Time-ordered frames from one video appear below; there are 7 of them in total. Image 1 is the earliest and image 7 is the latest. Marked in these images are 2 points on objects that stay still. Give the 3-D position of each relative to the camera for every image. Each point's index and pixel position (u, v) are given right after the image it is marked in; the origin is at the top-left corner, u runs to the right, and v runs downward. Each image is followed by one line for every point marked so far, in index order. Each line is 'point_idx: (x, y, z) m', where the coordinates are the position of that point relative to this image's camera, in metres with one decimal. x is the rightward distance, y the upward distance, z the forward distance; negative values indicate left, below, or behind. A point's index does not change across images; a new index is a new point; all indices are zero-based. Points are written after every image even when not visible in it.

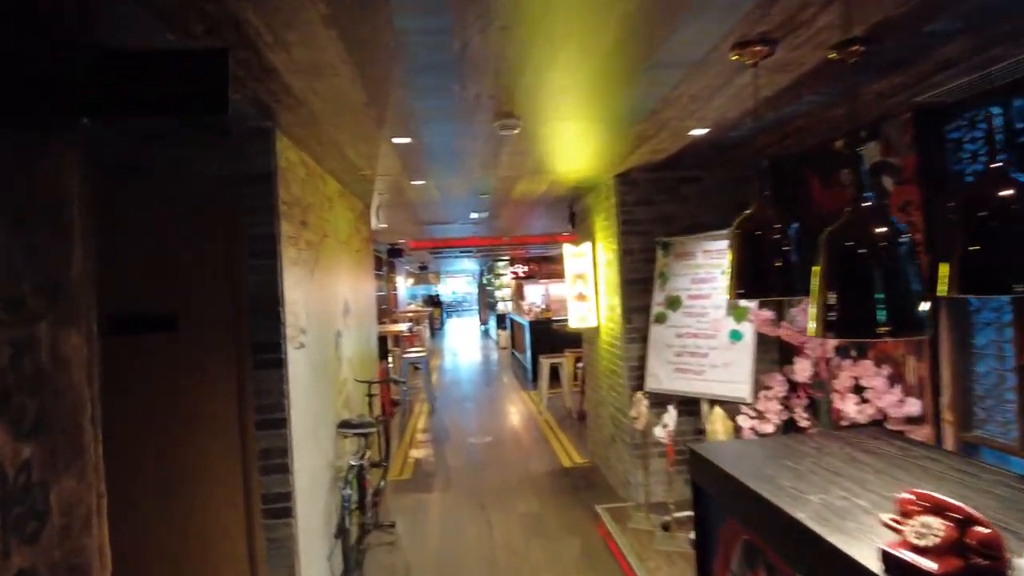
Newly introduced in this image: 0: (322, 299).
0: (-1.0, -0.1, +3.4) m
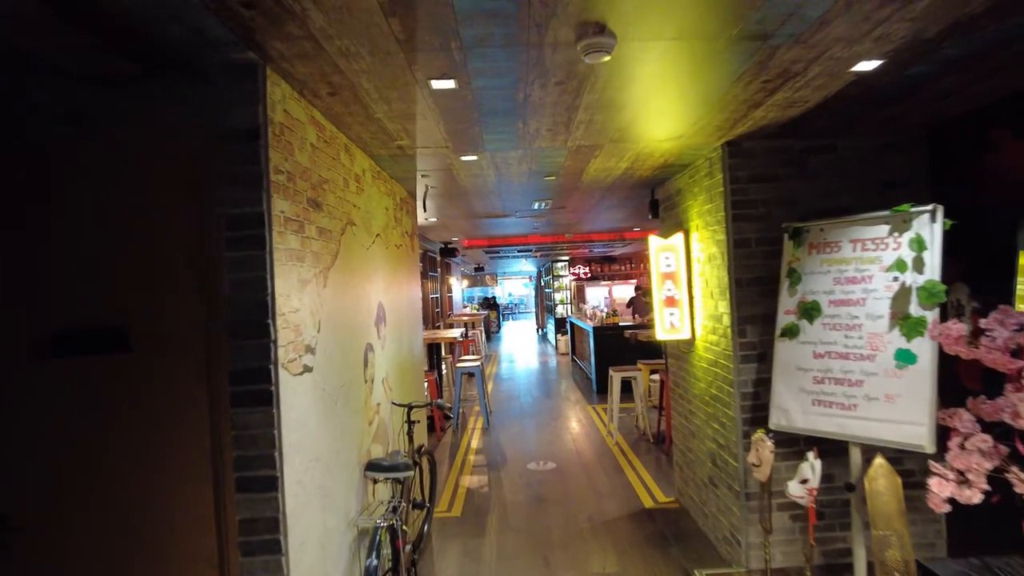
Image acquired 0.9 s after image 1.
0: (-0.7, -0.1, +2.6) m
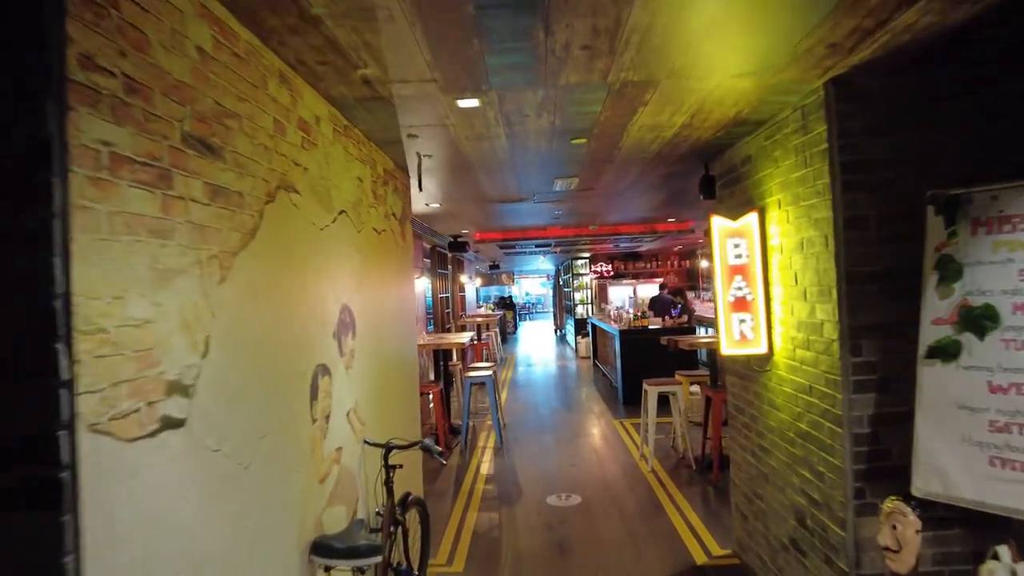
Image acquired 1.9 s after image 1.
0: (-0.6, -0.1, +1.7) m
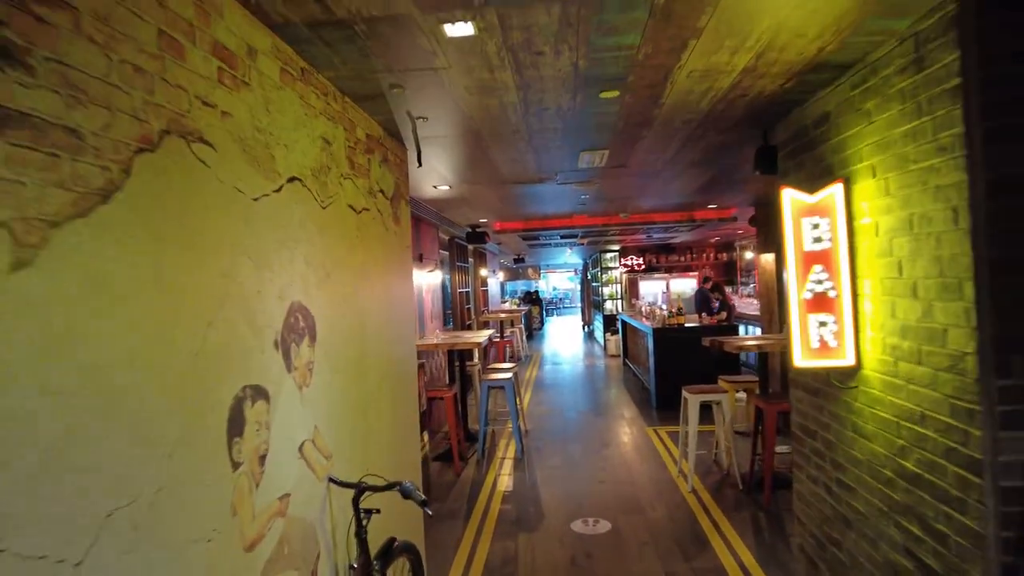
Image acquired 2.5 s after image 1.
0: (-0.6, -0.1, +1.1) m
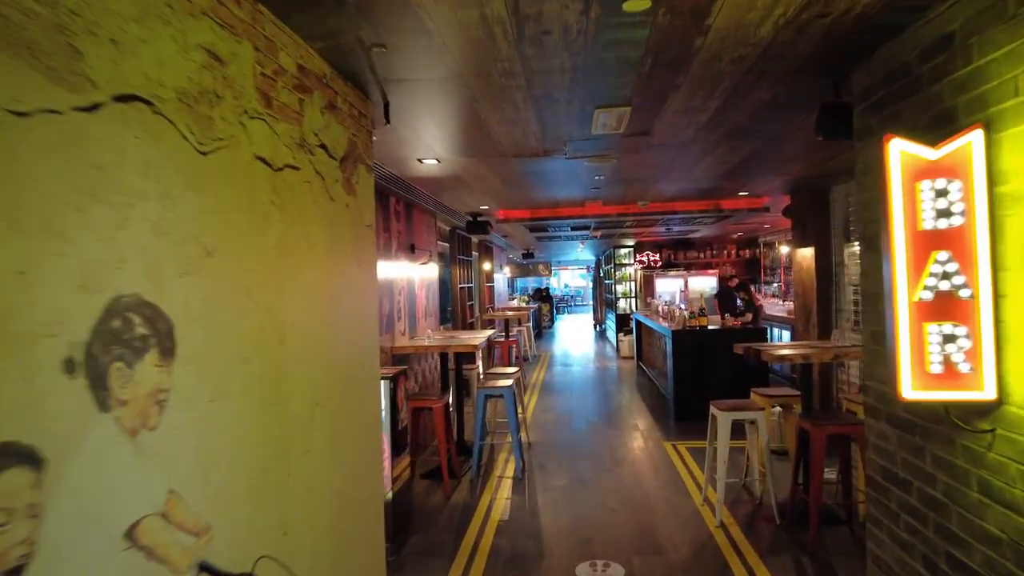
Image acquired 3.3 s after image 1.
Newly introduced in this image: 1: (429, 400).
0: (-0.7, 0.0, +0.5) m
1: (-0.6, -0.8, +4.8) m
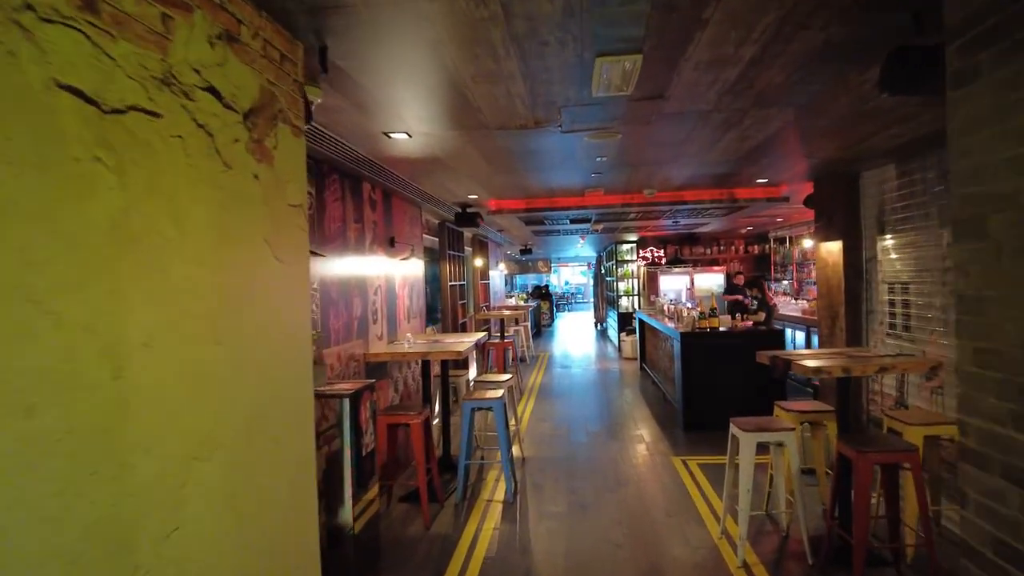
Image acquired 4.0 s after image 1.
0: (-0.8, 0.0, -0.1) m
1: (-0.7, -0.8, +4.2) m
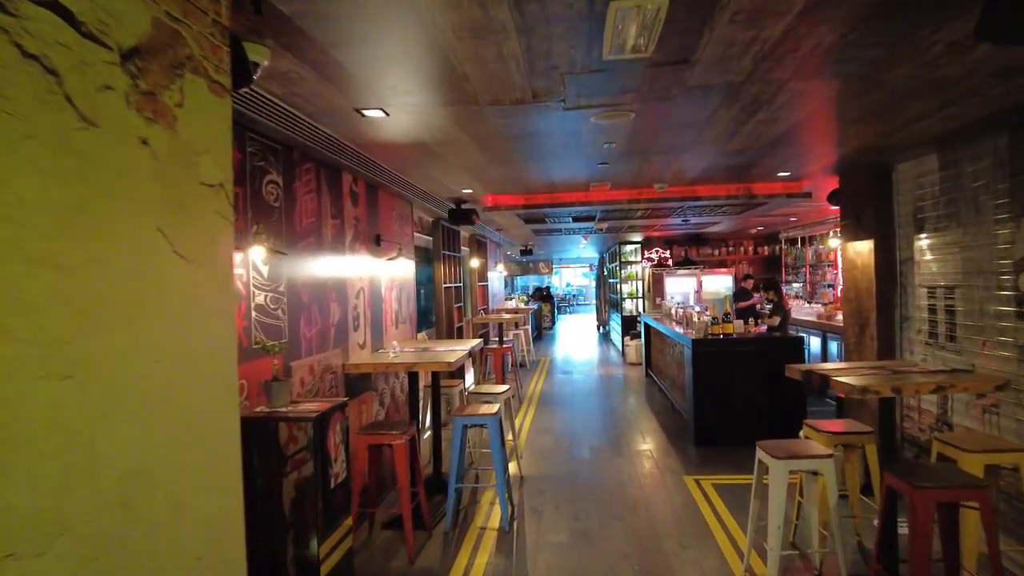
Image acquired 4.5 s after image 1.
0: (-0.8, -0.1, -0.6) m
1: (-0.7, -0.8, +3.7) m
